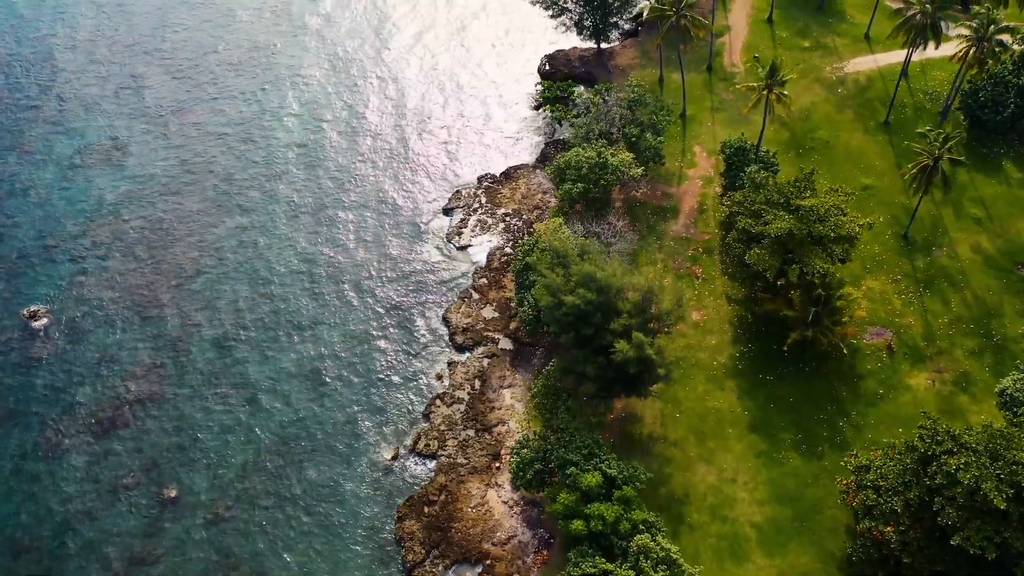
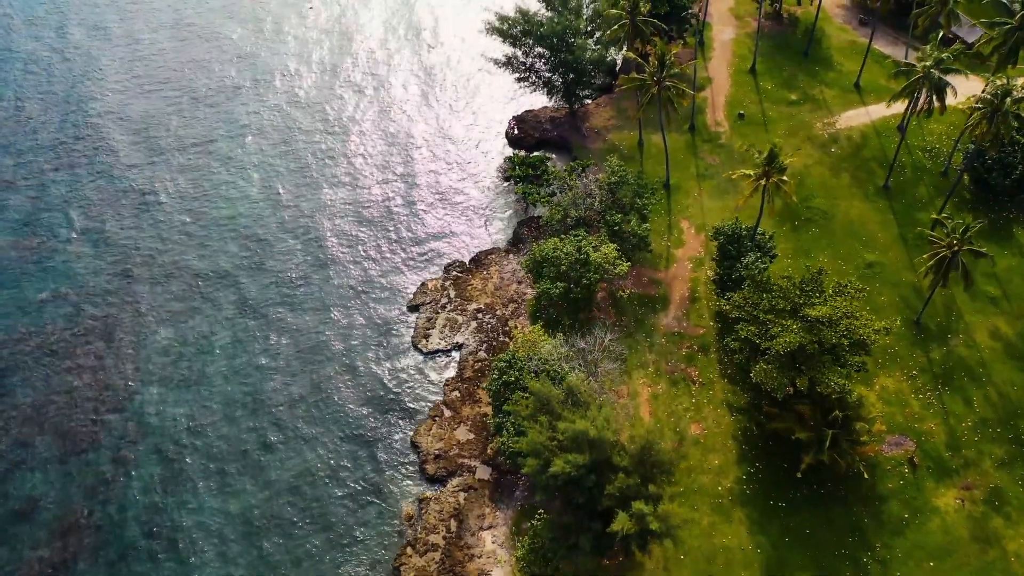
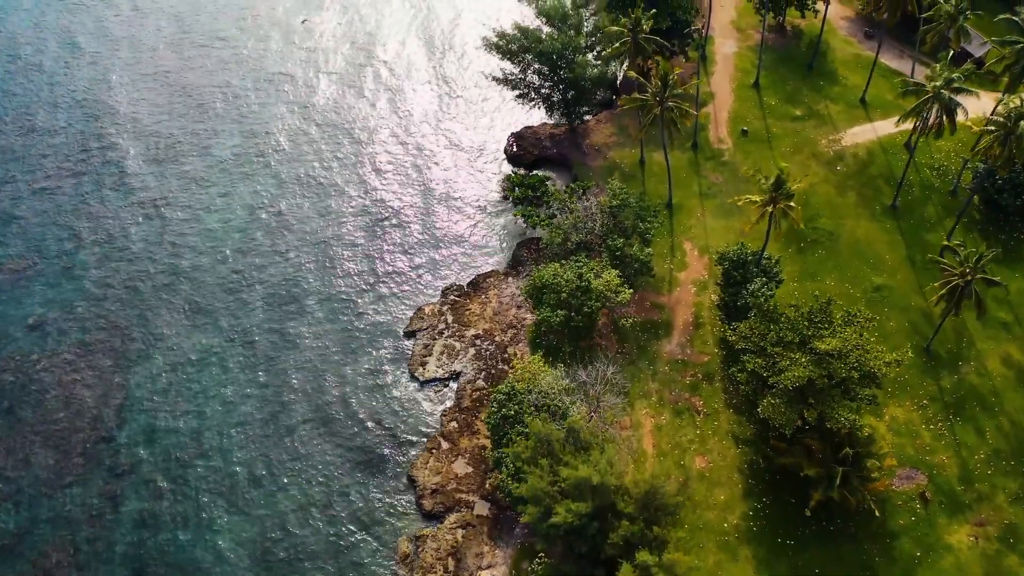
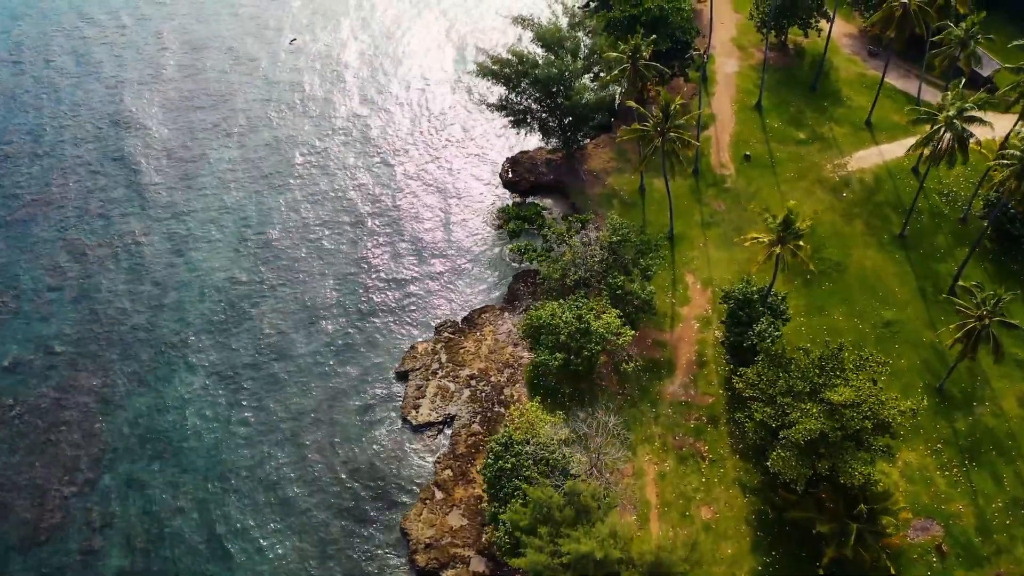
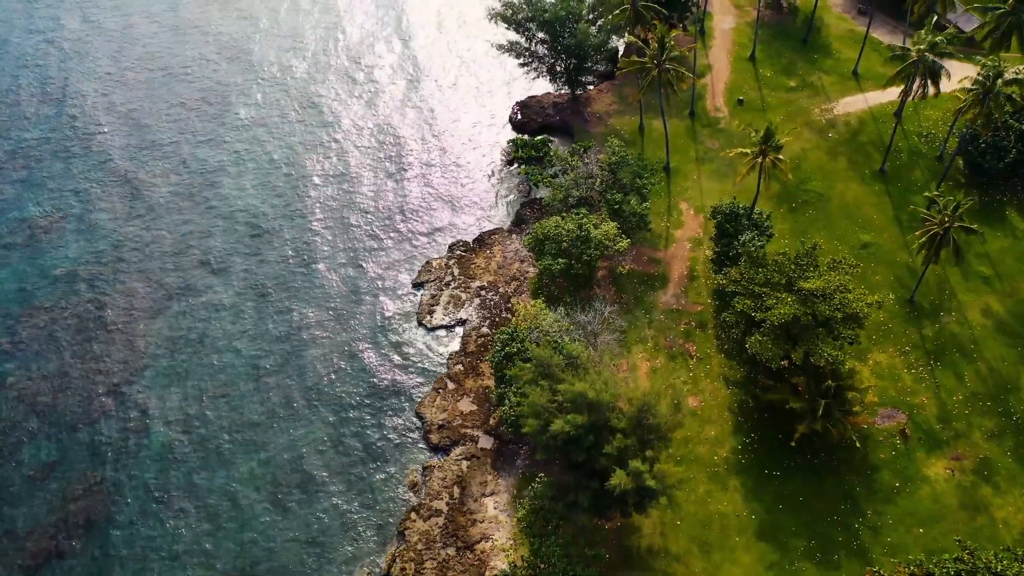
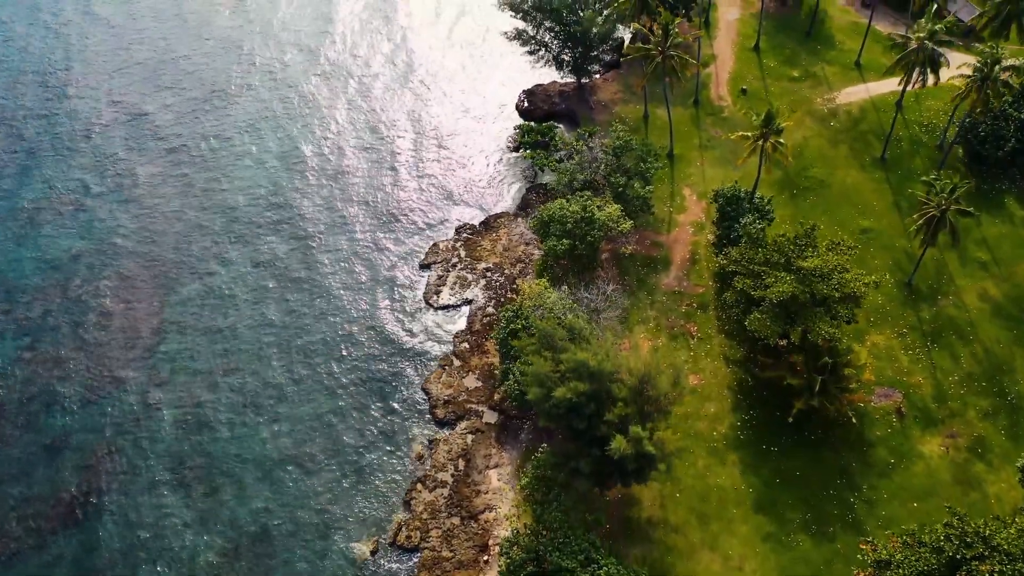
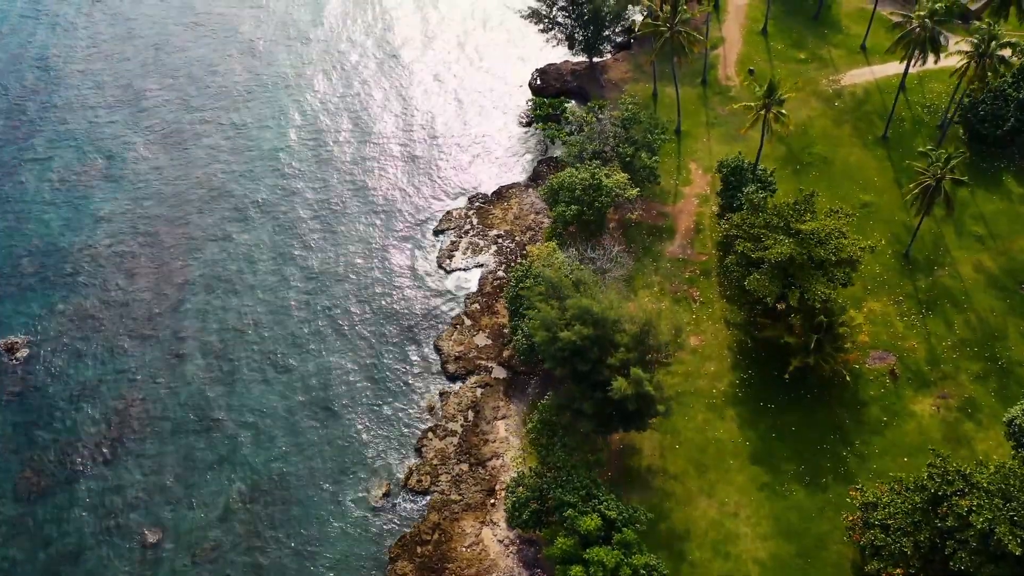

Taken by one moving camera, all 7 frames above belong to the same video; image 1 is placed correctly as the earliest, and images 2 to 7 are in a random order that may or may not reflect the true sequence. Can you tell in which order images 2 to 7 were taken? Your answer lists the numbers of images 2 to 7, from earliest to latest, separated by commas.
7, 6, 5, 2, 3, 4
